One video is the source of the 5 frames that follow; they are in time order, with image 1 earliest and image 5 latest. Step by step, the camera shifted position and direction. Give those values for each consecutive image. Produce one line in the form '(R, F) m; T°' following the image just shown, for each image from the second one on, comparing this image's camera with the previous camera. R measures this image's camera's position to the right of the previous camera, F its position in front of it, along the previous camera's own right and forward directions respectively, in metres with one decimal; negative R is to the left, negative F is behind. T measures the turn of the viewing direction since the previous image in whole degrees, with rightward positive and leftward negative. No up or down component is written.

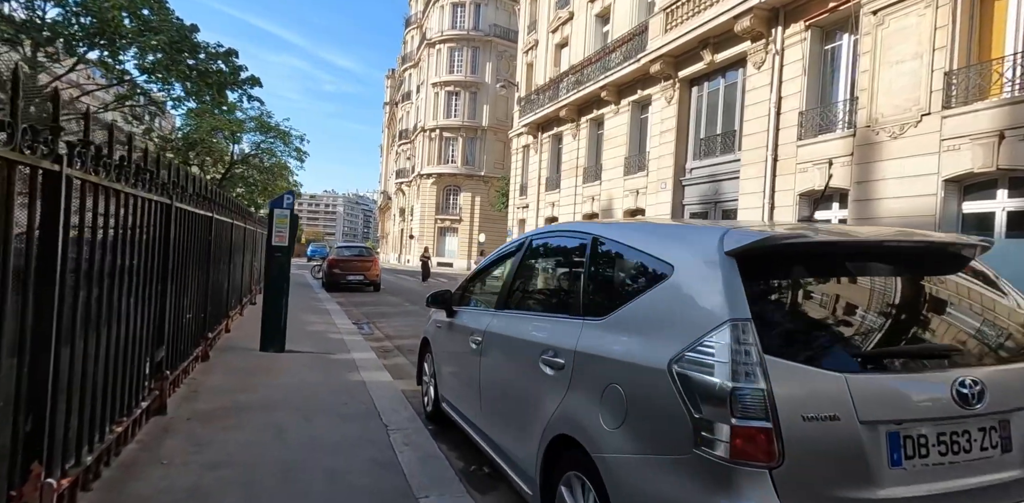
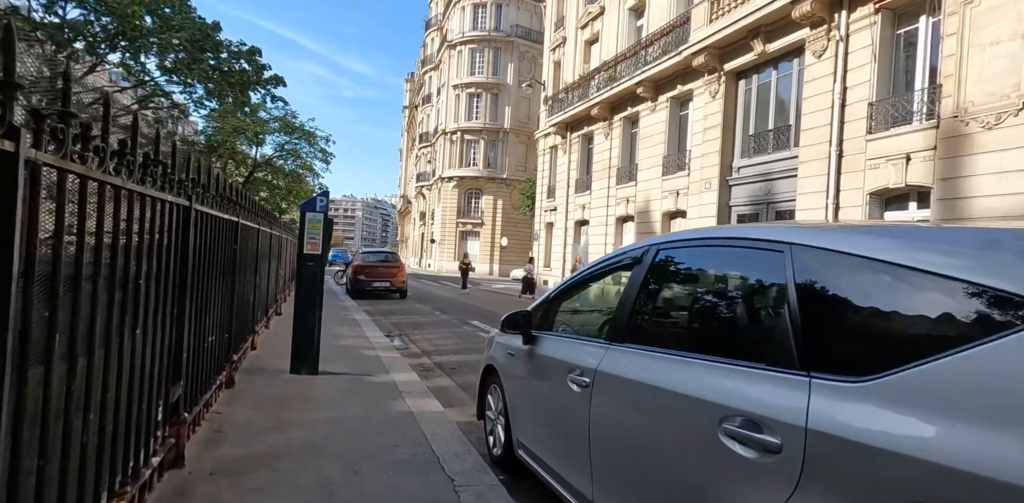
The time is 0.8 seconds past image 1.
(-0.5, +0.9) m; -2°
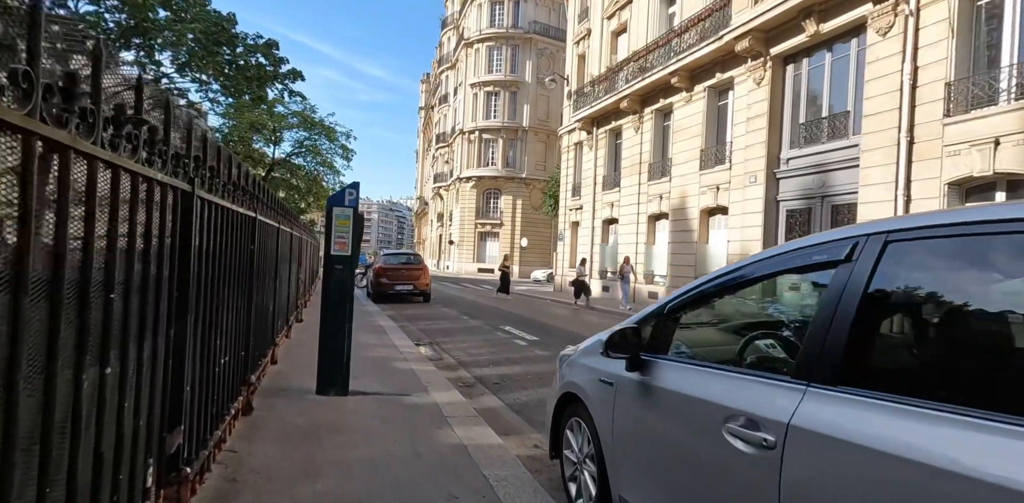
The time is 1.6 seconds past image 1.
(-0.4, +0.9) m; -2°
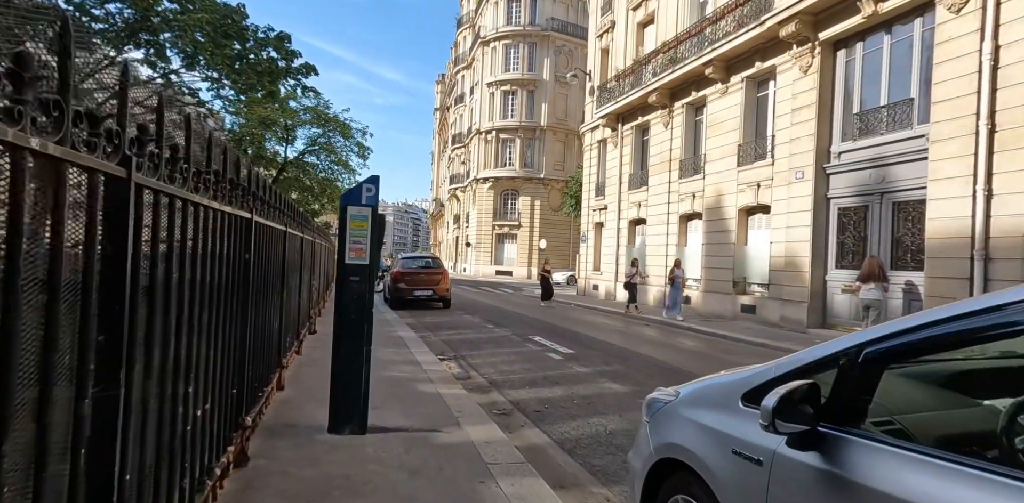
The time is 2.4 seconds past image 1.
(-0.3, +1.0) m; -2°
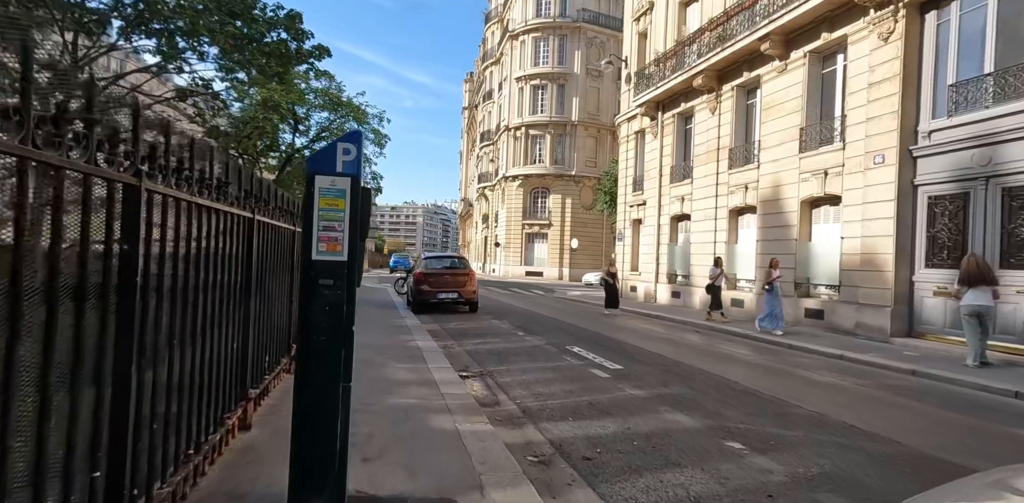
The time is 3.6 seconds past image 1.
(-0.1, +1.5) m; -3°
